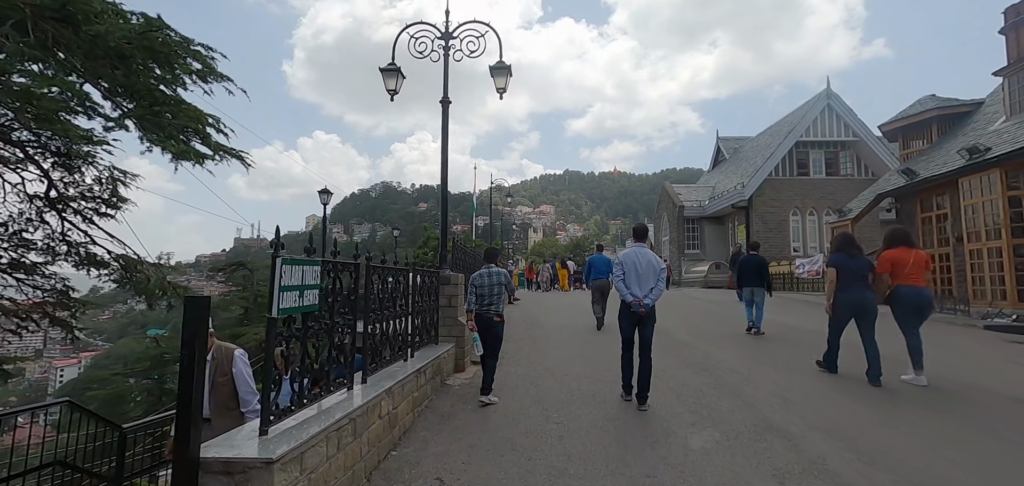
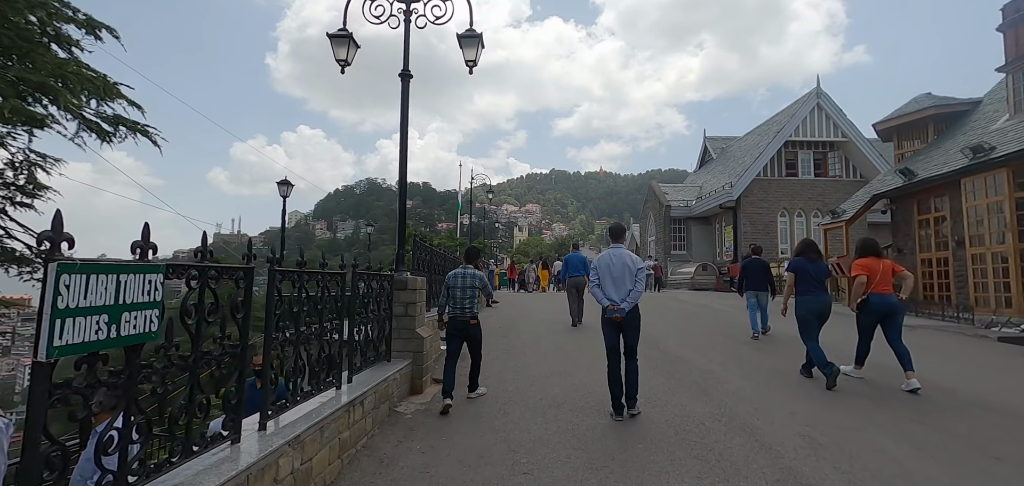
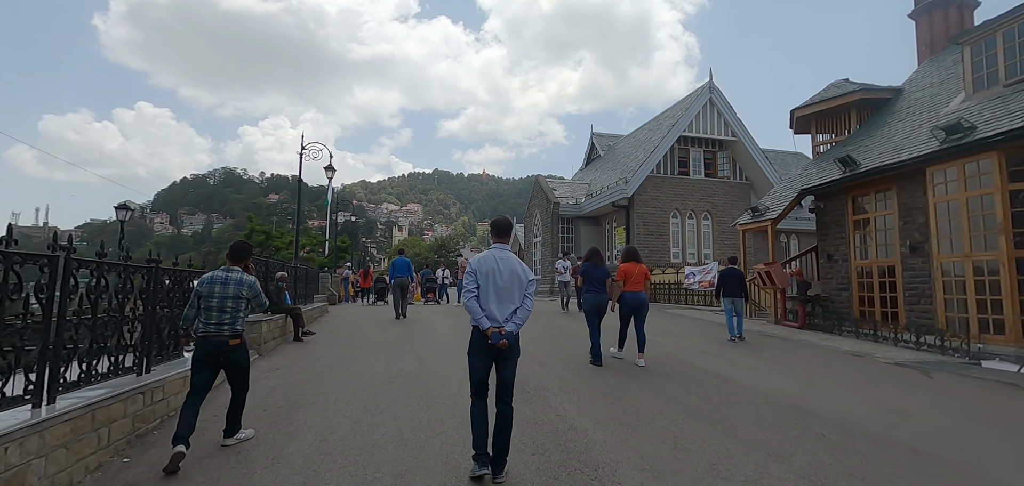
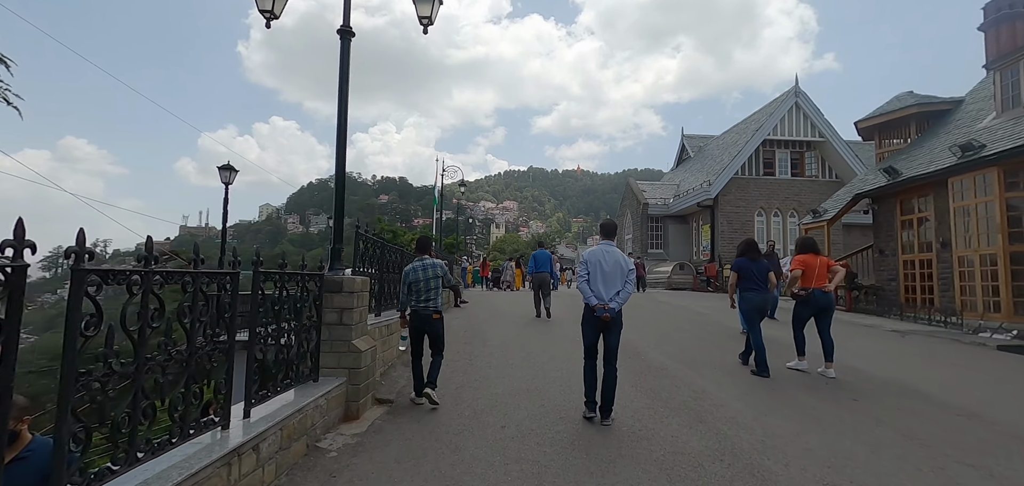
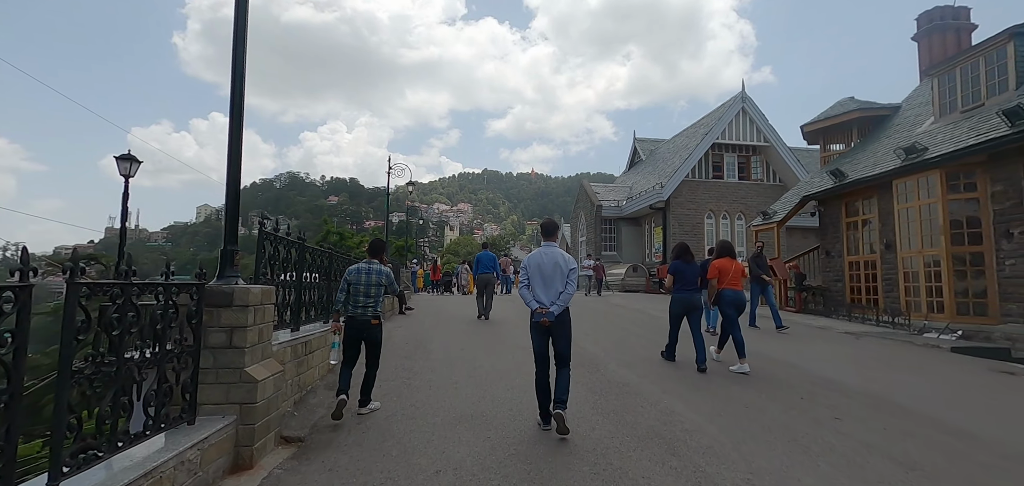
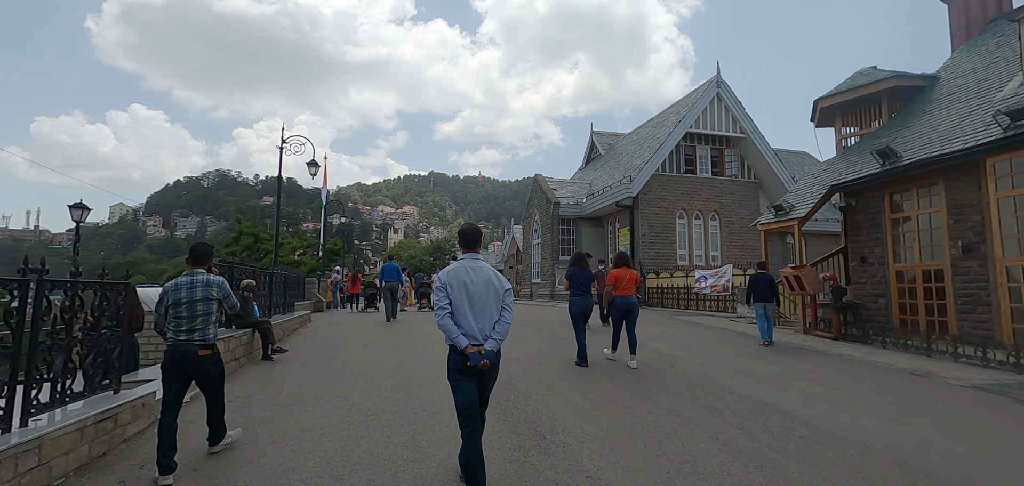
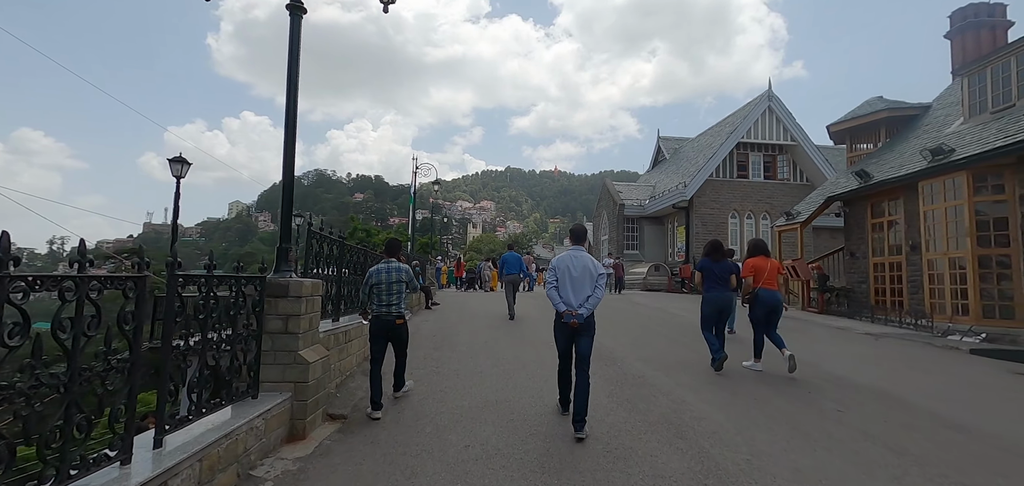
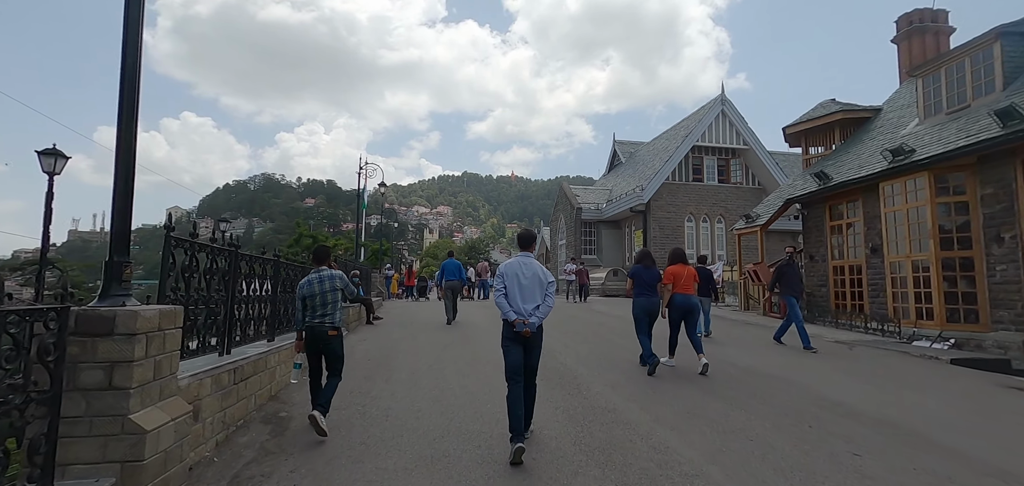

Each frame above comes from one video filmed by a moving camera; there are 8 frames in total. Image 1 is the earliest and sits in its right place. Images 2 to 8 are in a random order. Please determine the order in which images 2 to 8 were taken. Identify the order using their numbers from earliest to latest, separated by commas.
2, 4, 7, 5, 8, 3, 6
